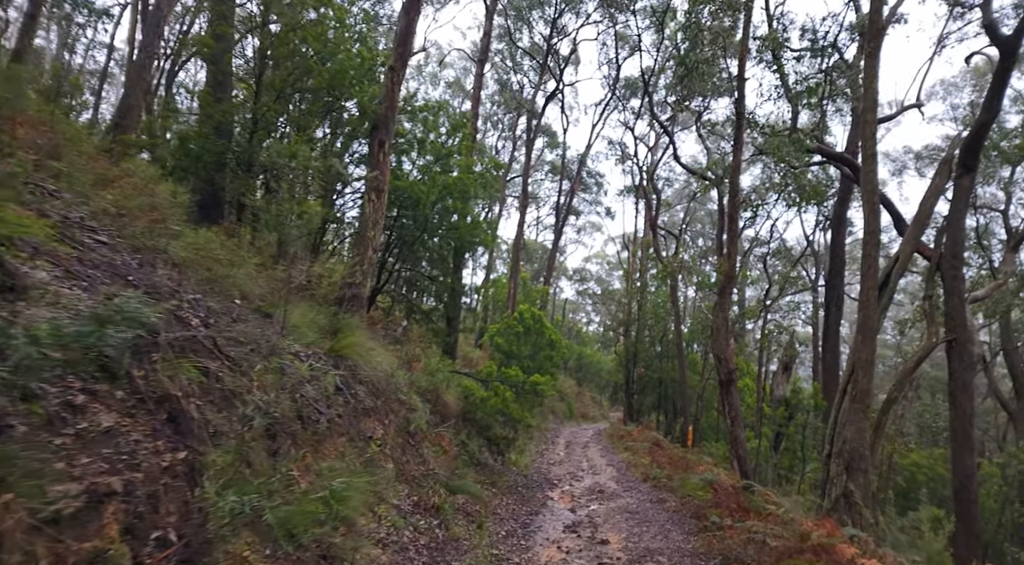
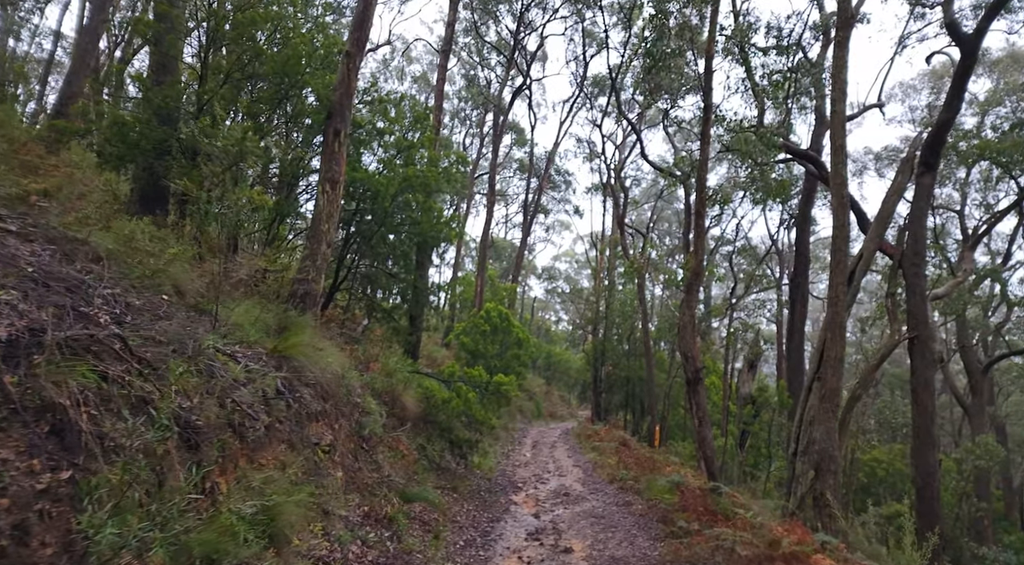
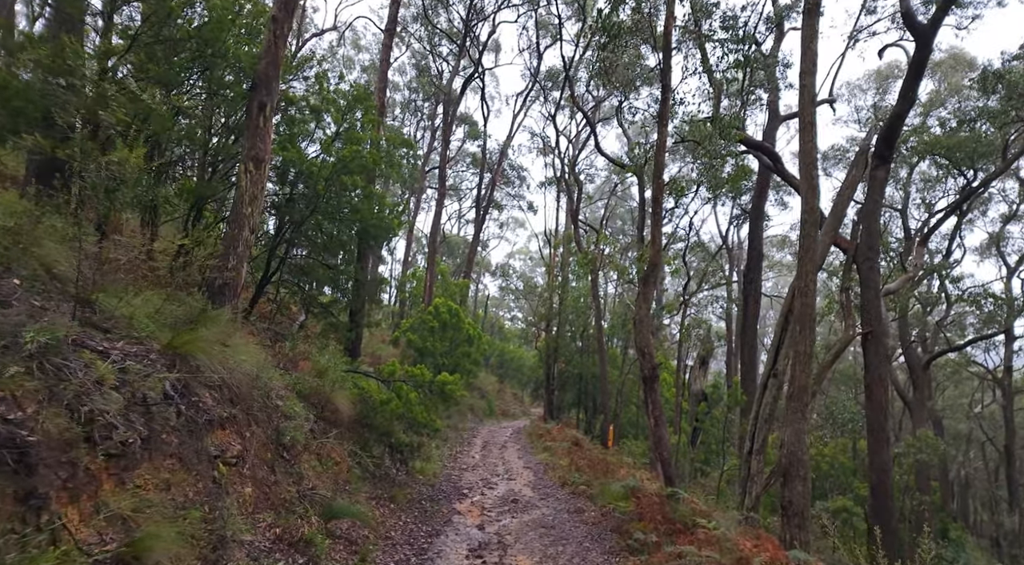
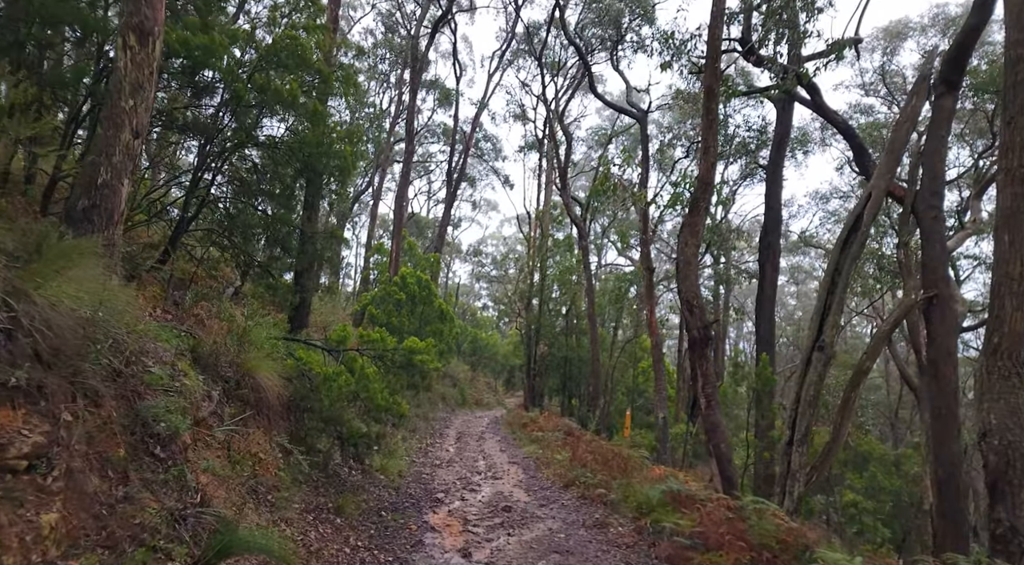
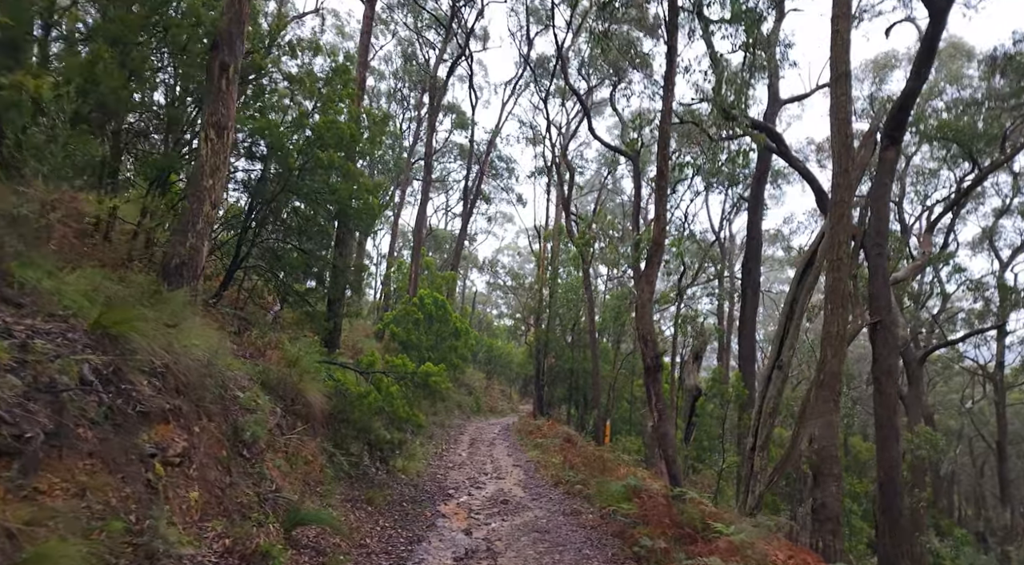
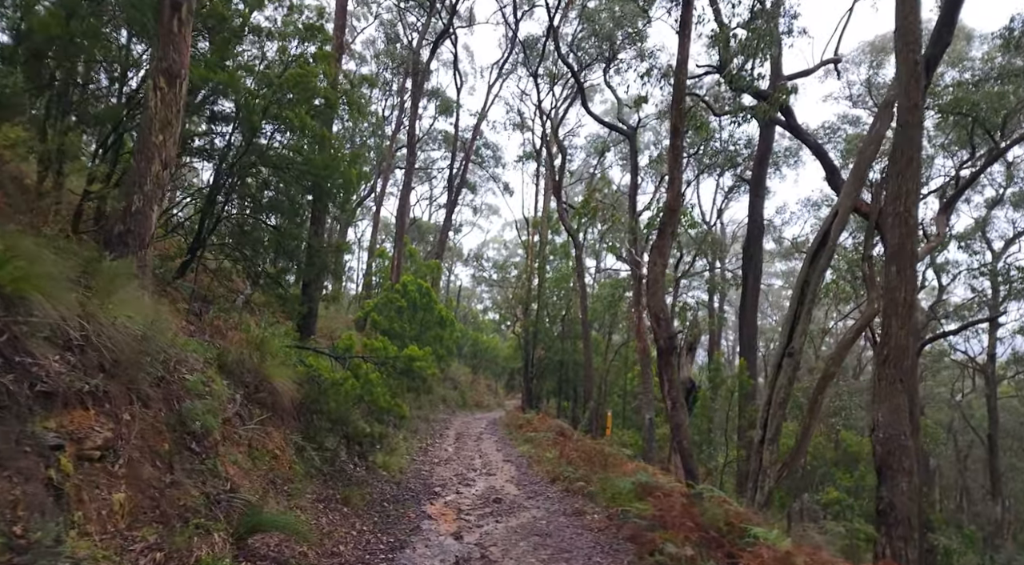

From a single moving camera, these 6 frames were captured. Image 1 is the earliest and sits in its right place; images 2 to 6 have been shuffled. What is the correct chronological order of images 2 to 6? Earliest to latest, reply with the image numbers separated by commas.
2, 3, 5, 6, 4
